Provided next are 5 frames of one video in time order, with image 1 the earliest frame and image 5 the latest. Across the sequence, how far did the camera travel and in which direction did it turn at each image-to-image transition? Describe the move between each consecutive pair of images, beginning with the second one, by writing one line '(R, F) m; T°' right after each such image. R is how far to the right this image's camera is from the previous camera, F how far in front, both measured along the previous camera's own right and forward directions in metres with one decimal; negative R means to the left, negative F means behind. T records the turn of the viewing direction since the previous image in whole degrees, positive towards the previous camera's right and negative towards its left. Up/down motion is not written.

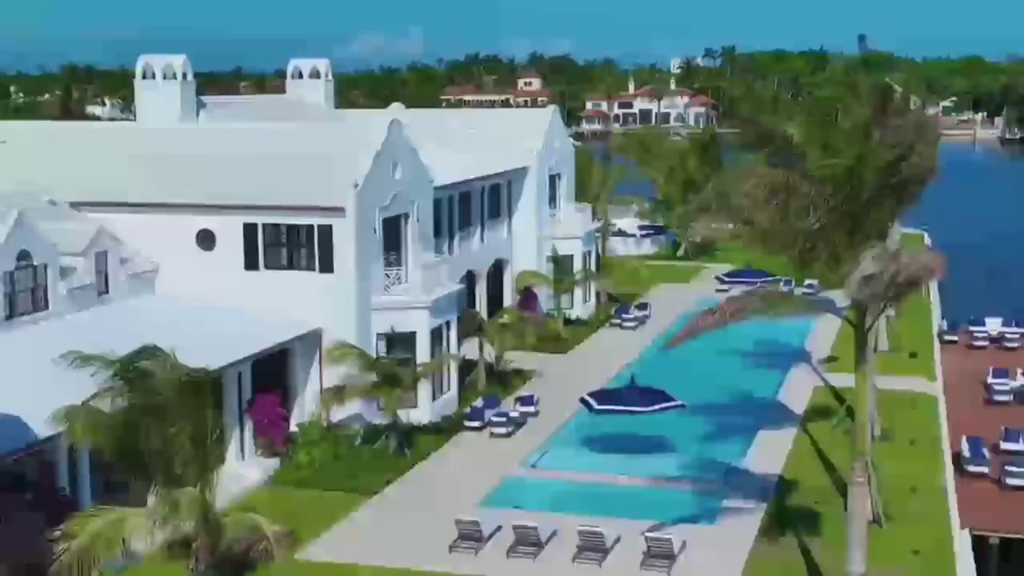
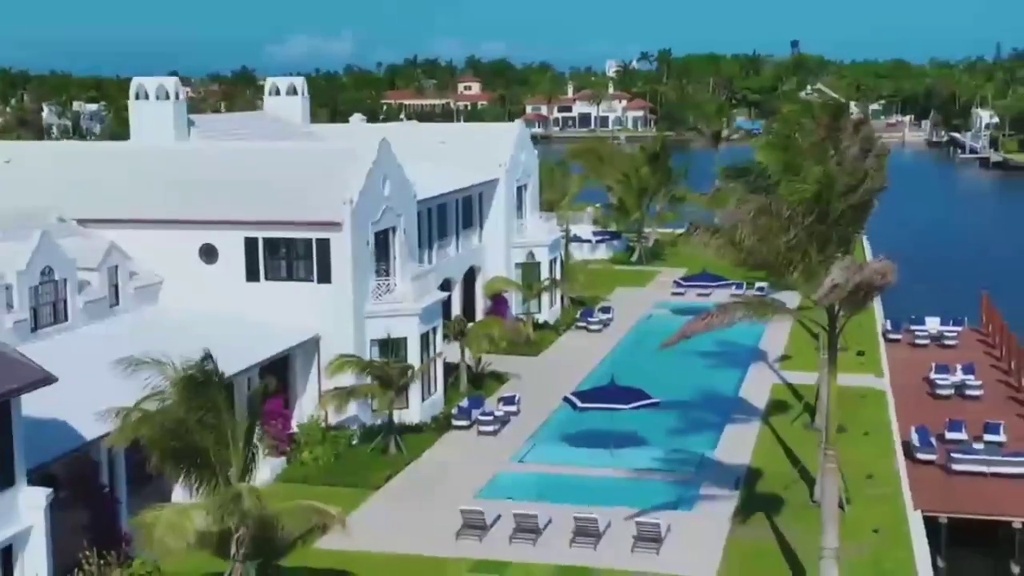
(-1.4, -2.4) m; +3°
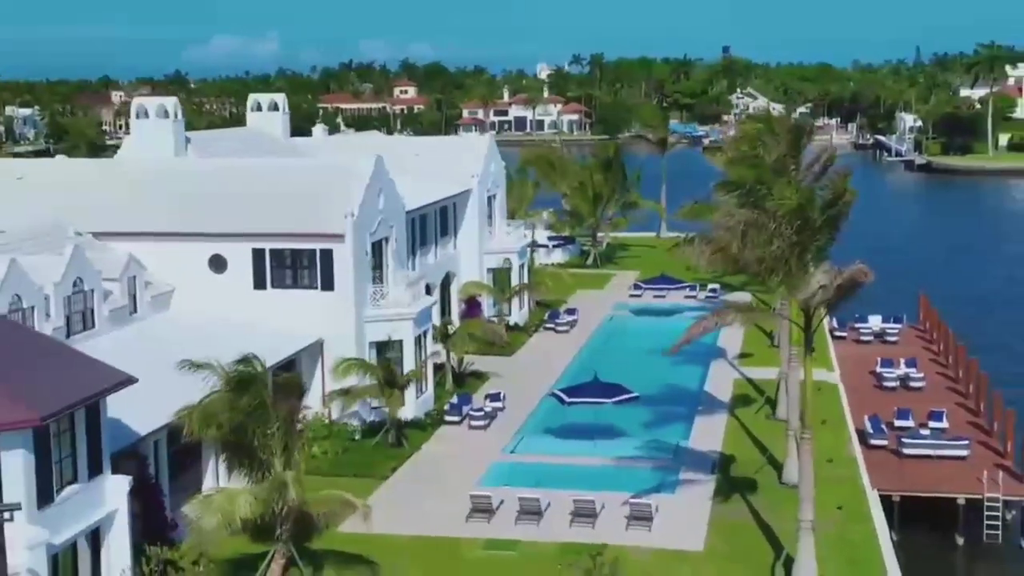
(-1.7, -2.9) m; +3°
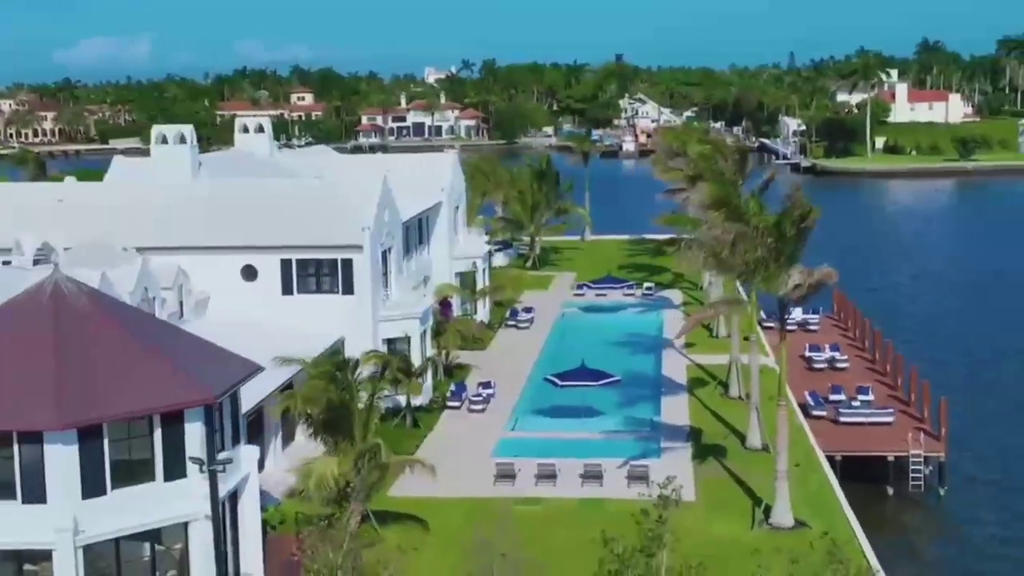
(-3.8, -5.8) m; +5°
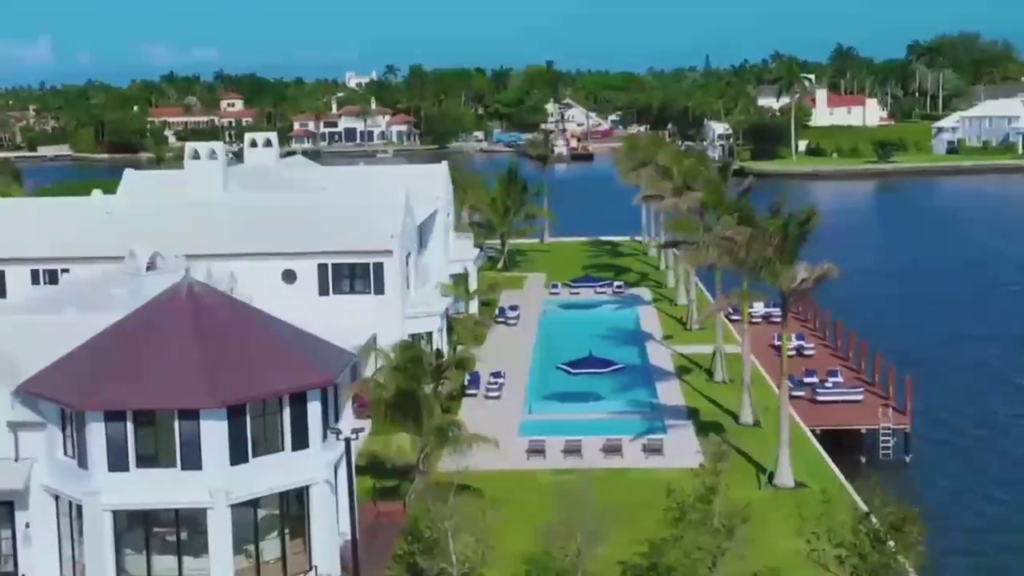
(-3.7, -4.8) m; +4°
